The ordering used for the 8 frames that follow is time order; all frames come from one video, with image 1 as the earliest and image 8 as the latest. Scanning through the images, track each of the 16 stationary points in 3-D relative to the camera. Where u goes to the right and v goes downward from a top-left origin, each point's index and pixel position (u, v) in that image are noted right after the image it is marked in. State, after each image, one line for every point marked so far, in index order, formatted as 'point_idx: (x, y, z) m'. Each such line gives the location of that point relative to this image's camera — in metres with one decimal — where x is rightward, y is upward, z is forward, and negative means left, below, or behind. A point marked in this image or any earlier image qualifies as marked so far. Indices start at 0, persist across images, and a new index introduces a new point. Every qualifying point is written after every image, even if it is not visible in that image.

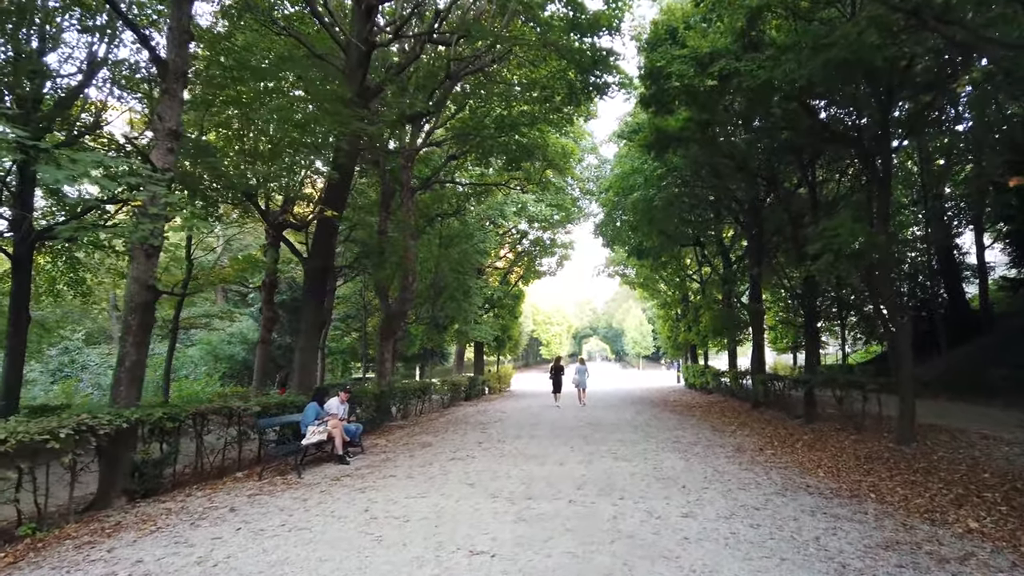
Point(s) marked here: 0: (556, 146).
0: (+1.1, +3.4, +18.0) m
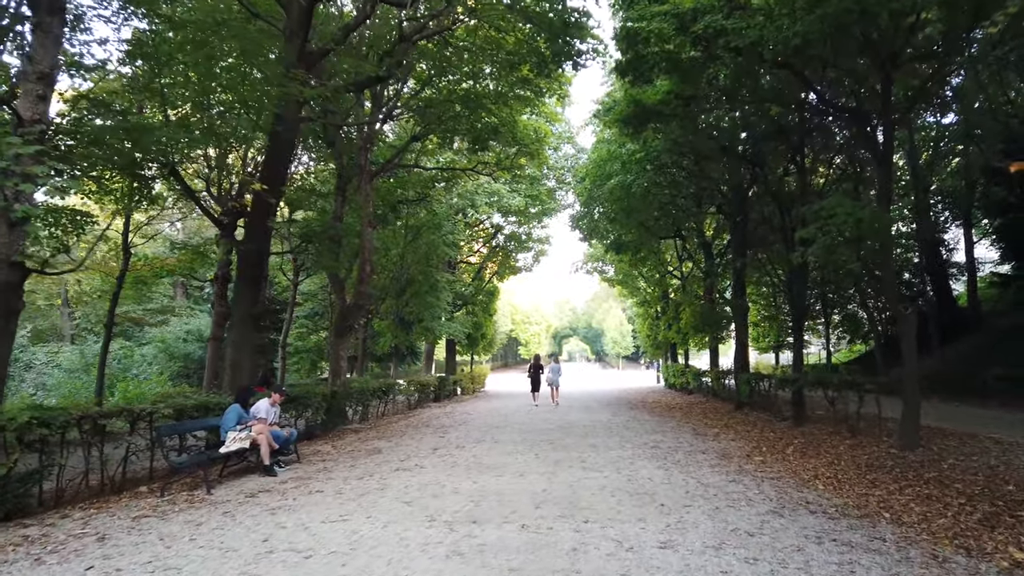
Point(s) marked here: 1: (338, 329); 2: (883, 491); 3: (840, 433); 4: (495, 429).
0: (+0.4, +3.6, +16.8) m
1: (-3.5, -0.8, +15.2) m
2: (+3.5, -1.9, +7.1) m
3: (+5.1, -2.3, +11.7) m
4: (-0.3, -2.5, +13.2) m
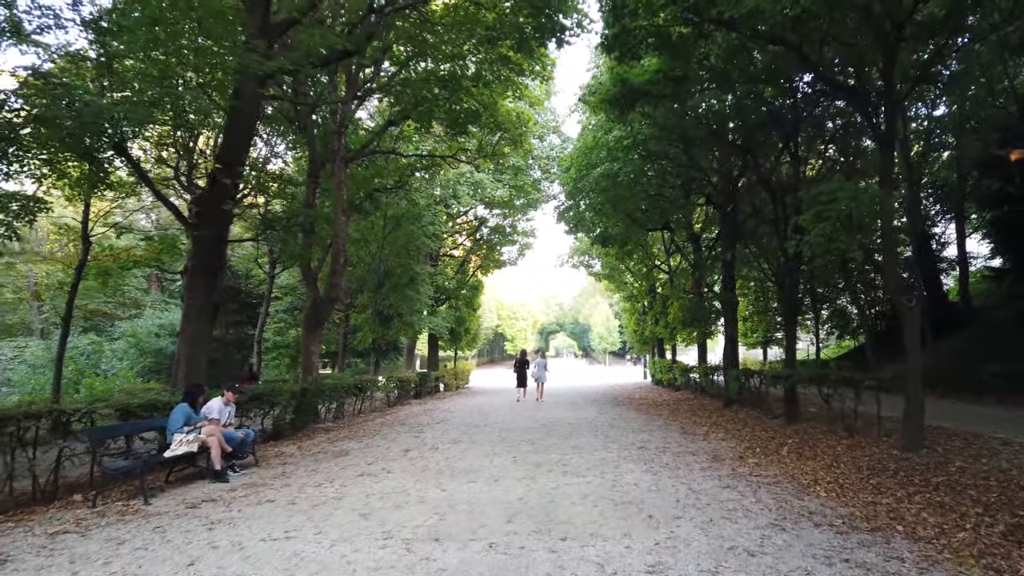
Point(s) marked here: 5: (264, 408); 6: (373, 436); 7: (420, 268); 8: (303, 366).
0: (0.0, +3.7, +16.1) m
1: (-3.9, -0.7, +14.4) m
2: (+3.3, -1.8, +6.5) m
3: (+4.8, -2.1, +11.1) m
4: (-0.6, -2.3, +12.6) m
5: (-3.8, -1.8, +11.6) m
6: (-2.2, -2.3, +11.7) m
7: (-2.4, +0.5, +19.2) m
8: (-4.0, -1.5, +14.3) m
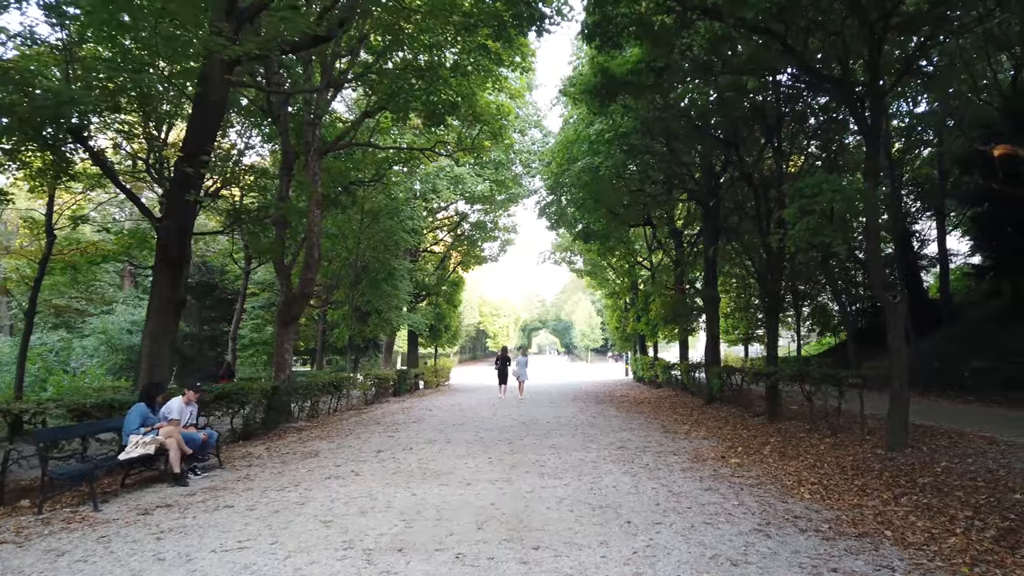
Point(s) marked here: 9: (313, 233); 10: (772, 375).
0: (-0.5, +3.8, +15.8) m
1: (-4.3, -0.6, +14.0) m
2: (+3.1, -1.8, +6.3) m
3: (+4.4, -2.1, +10.9) m
4: (-1.0, -2.3, +12.3) m
5: (-4.2, -1.8, +11.2) m
6: (-2.5, -2.2, +11.3) m
7: (-2.9, +0.6, +18.8) m
8: (-4.4, -1.4, +13.9) m
9: (-3.8, +1.0, +14.2) m
10: (+4.2, -1.4, +12.3) m
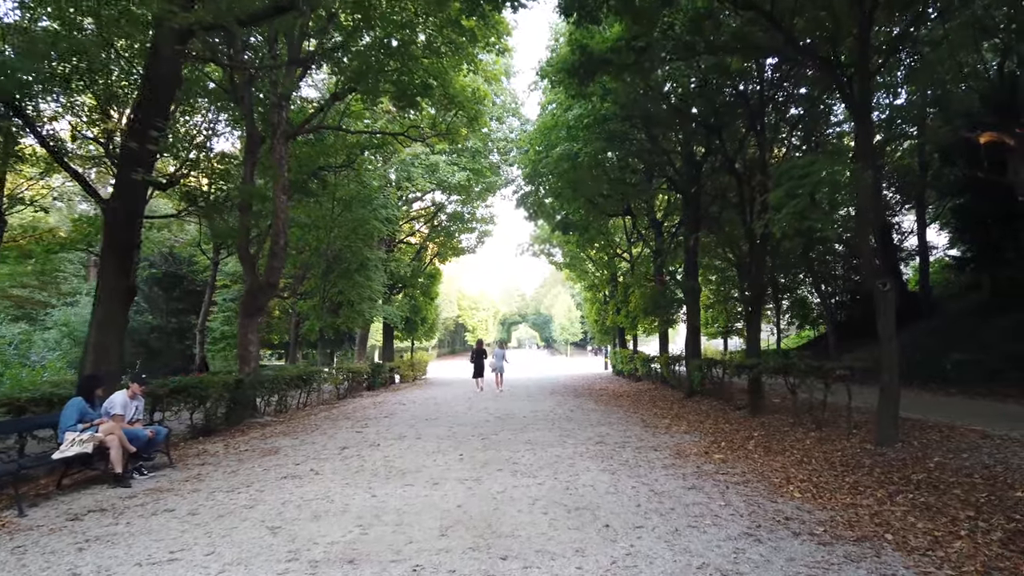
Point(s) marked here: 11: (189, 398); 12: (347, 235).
0: (-0.9, +4.0, +15.2) m
1: (-4.8, -0.4, +13.4) m
2: (+2.8, -1.7, +5.9) m
3: (+4.1, -1.9, +10.5) m
4: (-1.4, -2.1, +11.7) m
5: (-4.5, -1.6, +10.6) m
6: (-2.9, -2.1, +10.8) m
7: (-3.4, +0.8, +18.2) m
8: (-4.8, -1.2, +13.3) m
9: (-4.2, +1.2, +13.6) m
10: (+3.8, -1.3, +11.9) m
11: (-4.5, -1.5, +10.6) m
12: (-3.8, +1.2, +17.2) m
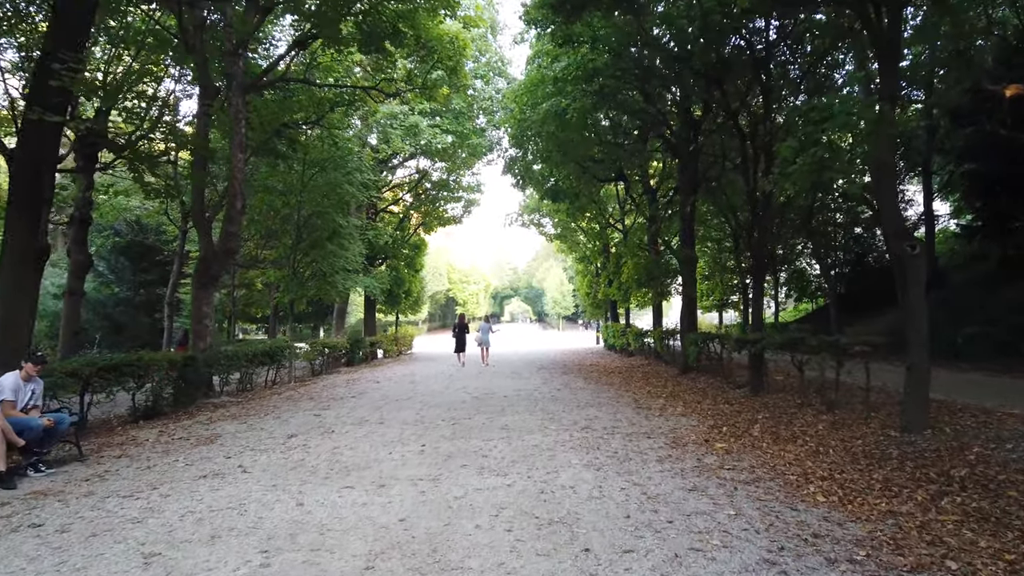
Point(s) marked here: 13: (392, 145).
0: (-1.3, +4.6, +13.9) m
1: (-5.1, +0.1, +12.2) m
2: (+2.6, -1.4, +4.8) m
3: (+3.8, -1.5, +9.5) m
4: (-1.7, -1.6, +10.6) m
5: (-4.8, -1.2, +9.4) m
6: (-3.2, -1.6, +9.7) m
7: (-3.8, +1.5, +17.0) m
8: (-5.1, -0.7, +12.1) m
9: (-4.5, +1.8, +12.4) m
10: (+3.5, -0.8, +10.8) m
11: (-4.8, -1.1, +9.5) m
12: (-4.1, +1.9, +16.0) m
13: (-3.1, +3.7, +19.2) m
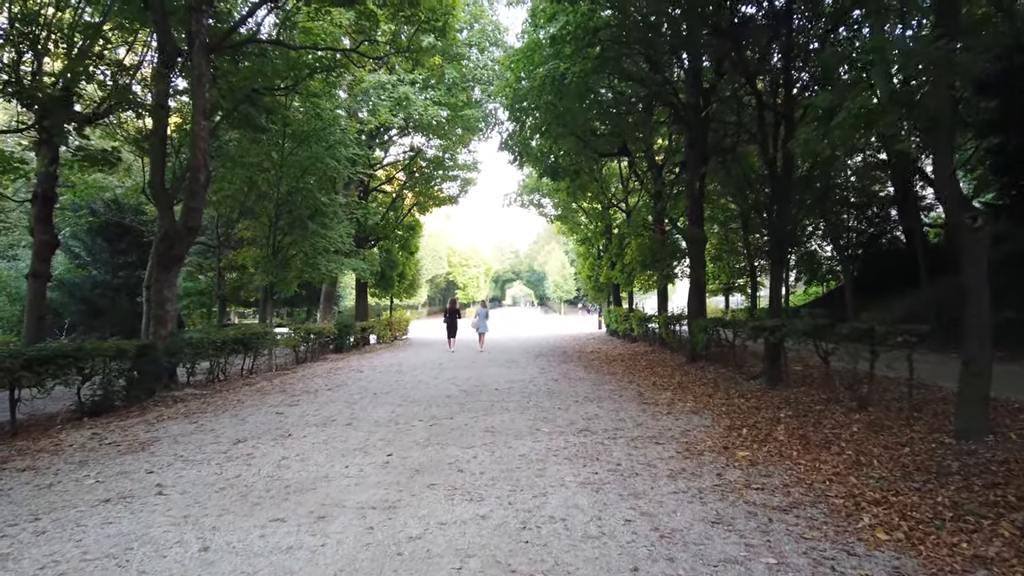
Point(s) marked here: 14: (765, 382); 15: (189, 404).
0: (-1.4, +4.9, +12.7) m
1: (-5.2, +0.4, +11.1) m
2: (+2.4, -1.3, +3.7) m
3: (+3.7, -1.3, +8.4) m
4: (-1.8, -1.4, +9.5) m
5: (-4.9, -1.0, +8.3) m
6: (-3.3, -1.4, +8.6) m
7: (-3.9, +1.9, +15.9) m
8: (-5.2, -0.4, +11.0) m
9: (-4.6, +2.0, +11.2) m
10: (+3.4, -0.5, +9.7) m
11: (-5.0, -0.9, +8.4) m
12: (-4.2, +2.2, +14.8) m
13: (-3.2, +4.1, +18.0) m
14: (+3.6, -1.3, +10.8) m
15: (-4.1, -1.5, +9.6) m
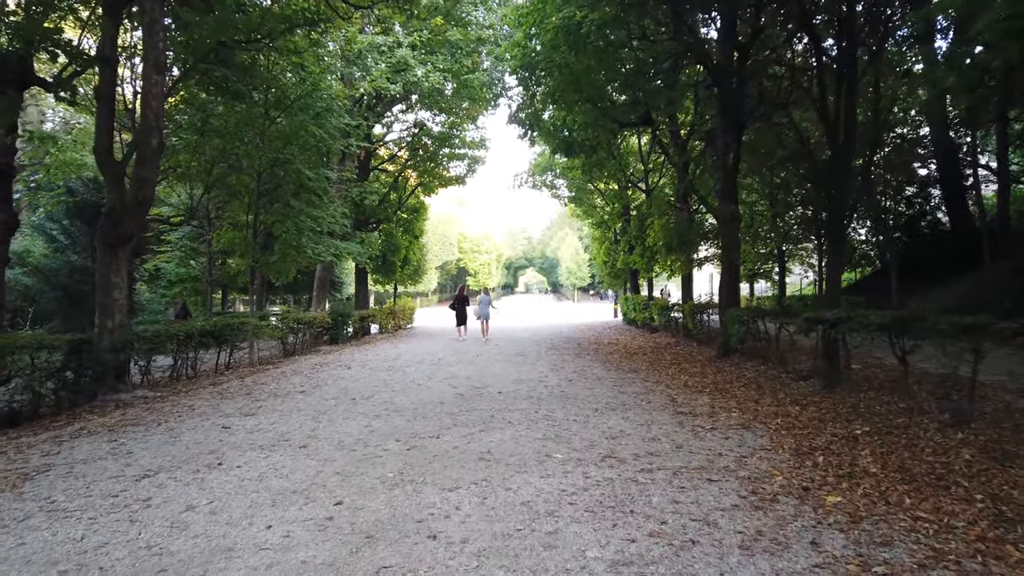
0: (-1.3, +5.1, +10.9) m
1: (-5.1, +0.6, +9.5) m
2: (+2.4, -1.2, +2.0) m
3: (+3.7, -1.1, +6.6) m
4: (-1.7, -1.2, +7.9) m
5: (-4.9, -0.8, +6.7) m
6: (-3.2, -1.3, +7.0) m
7: (-3.7, +2.2, +14.2) m
8: (-5.1, -0.2, +9.4) m
9: (-4.5, +2.2, +9.6) m
10: (+3.5, -0.4, +8.0) m
11: (-4.9, -0.8, +6.8) m
12: (-4.1, +2.5, +13.2) m
13: (-2.9, +4.4, +16.3) m
14: (+3.7, -1.2, +9.0) m
15: (-4.1, -1.3, +8.0) m
